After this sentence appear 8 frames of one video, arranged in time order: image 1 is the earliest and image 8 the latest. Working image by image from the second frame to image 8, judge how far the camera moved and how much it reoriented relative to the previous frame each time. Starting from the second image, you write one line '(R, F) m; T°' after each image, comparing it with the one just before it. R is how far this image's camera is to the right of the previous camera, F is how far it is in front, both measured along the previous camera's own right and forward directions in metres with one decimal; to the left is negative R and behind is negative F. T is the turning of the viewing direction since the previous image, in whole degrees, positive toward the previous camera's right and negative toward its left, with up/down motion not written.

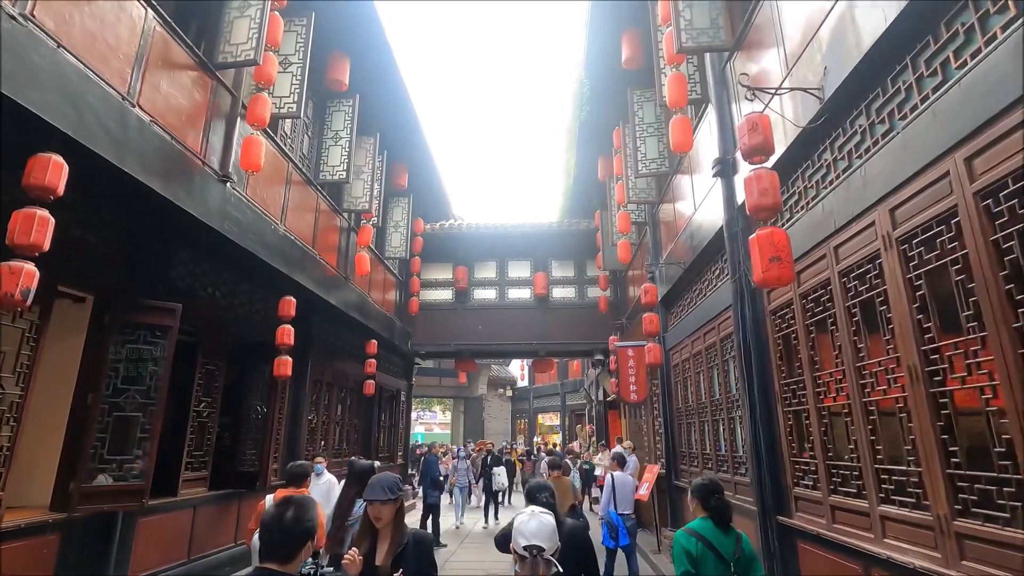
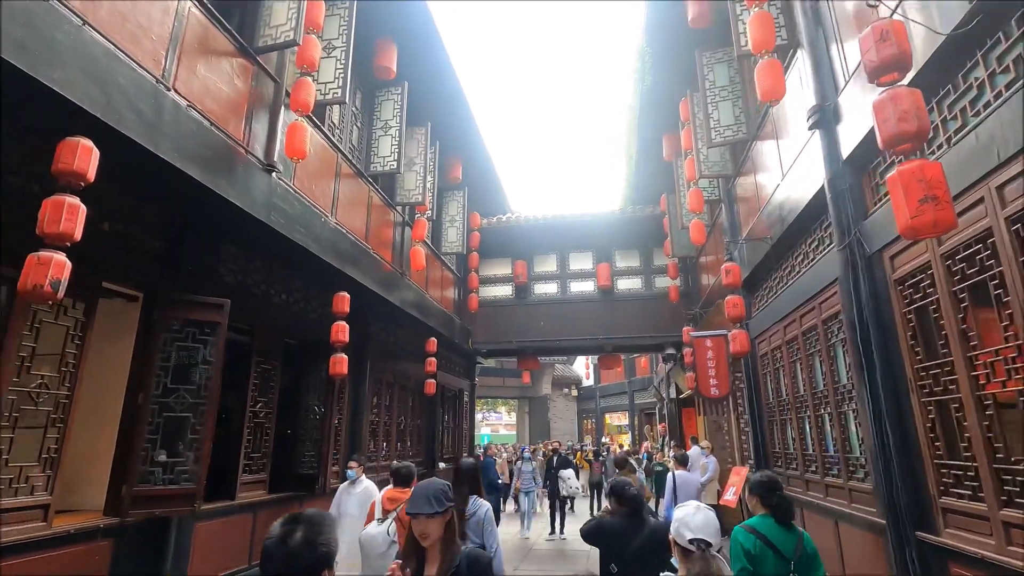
(0.0, +0.5) m; -6°
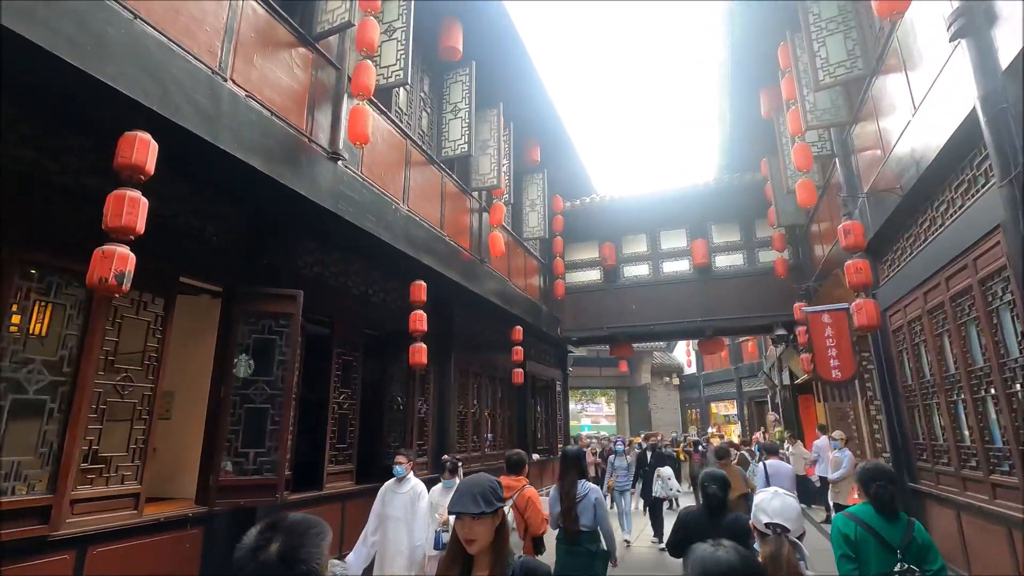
(+0.1, +0.4) m; -10°
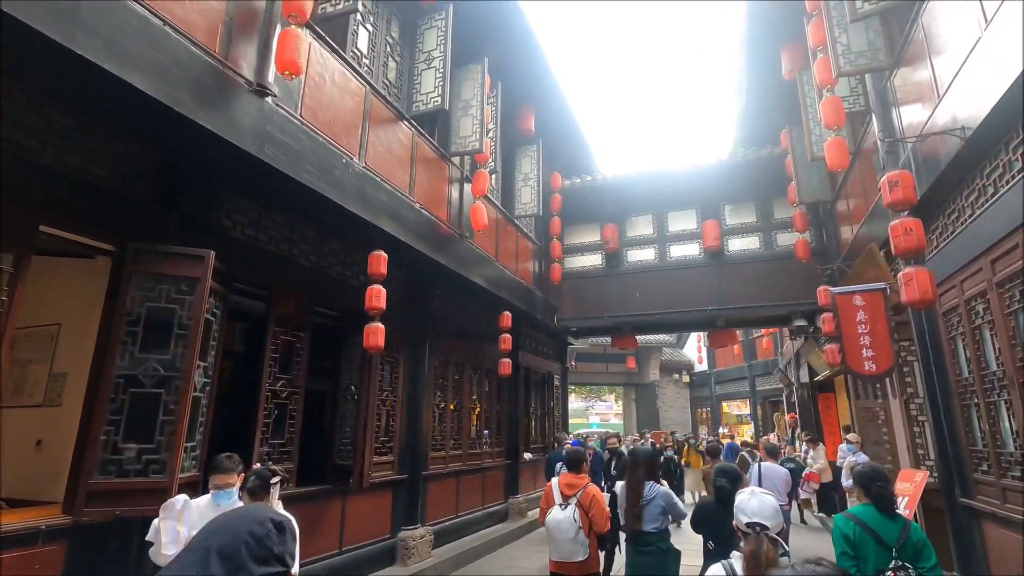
(+0.4, +0.9) m; -1°
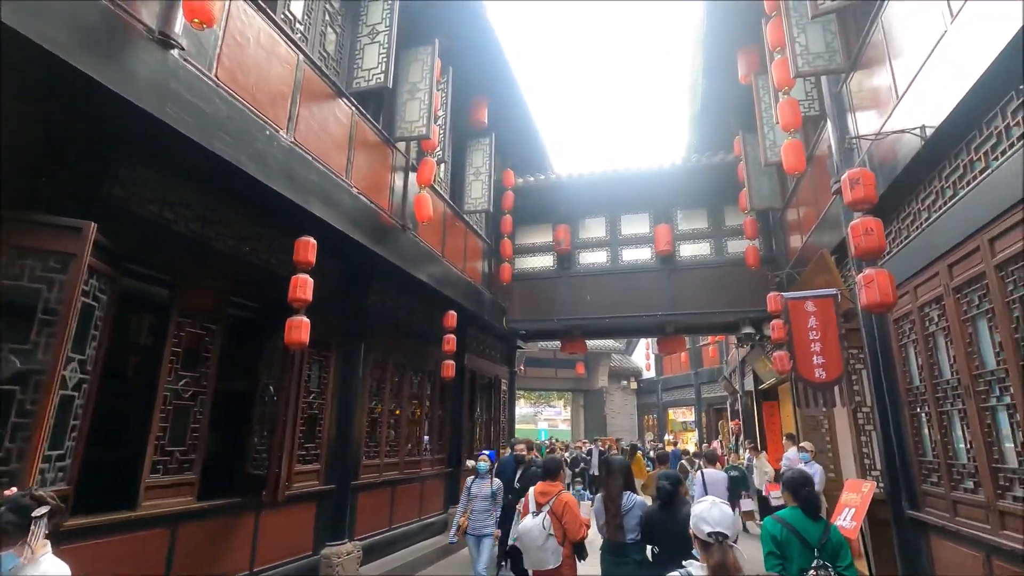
(+0.1, +0.4) m; +5°
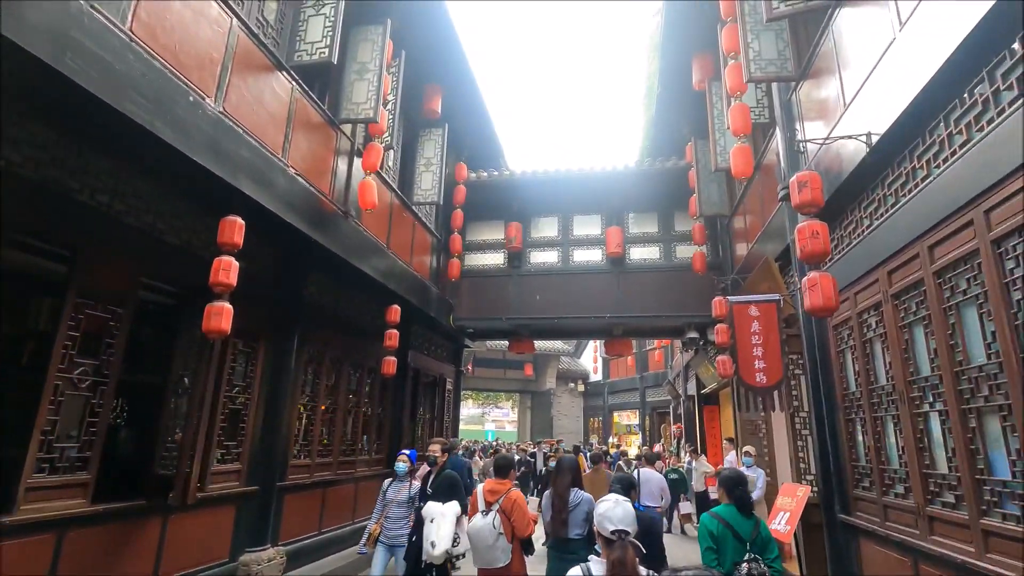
(+0.1, +0.2) m; +5°
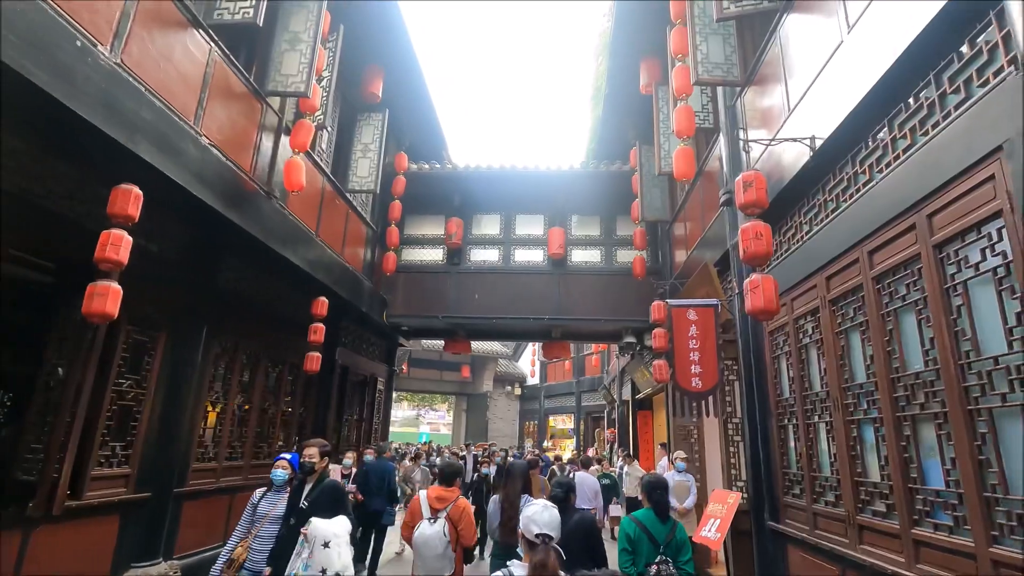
(+0.1, +0.3) m; +6°
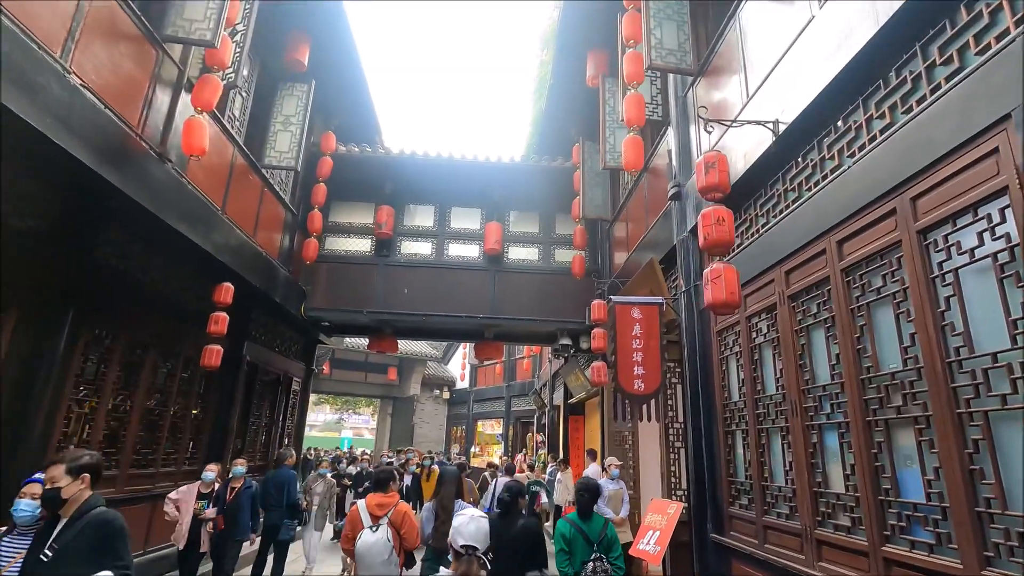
(0.0, +0.5) m; +7°
